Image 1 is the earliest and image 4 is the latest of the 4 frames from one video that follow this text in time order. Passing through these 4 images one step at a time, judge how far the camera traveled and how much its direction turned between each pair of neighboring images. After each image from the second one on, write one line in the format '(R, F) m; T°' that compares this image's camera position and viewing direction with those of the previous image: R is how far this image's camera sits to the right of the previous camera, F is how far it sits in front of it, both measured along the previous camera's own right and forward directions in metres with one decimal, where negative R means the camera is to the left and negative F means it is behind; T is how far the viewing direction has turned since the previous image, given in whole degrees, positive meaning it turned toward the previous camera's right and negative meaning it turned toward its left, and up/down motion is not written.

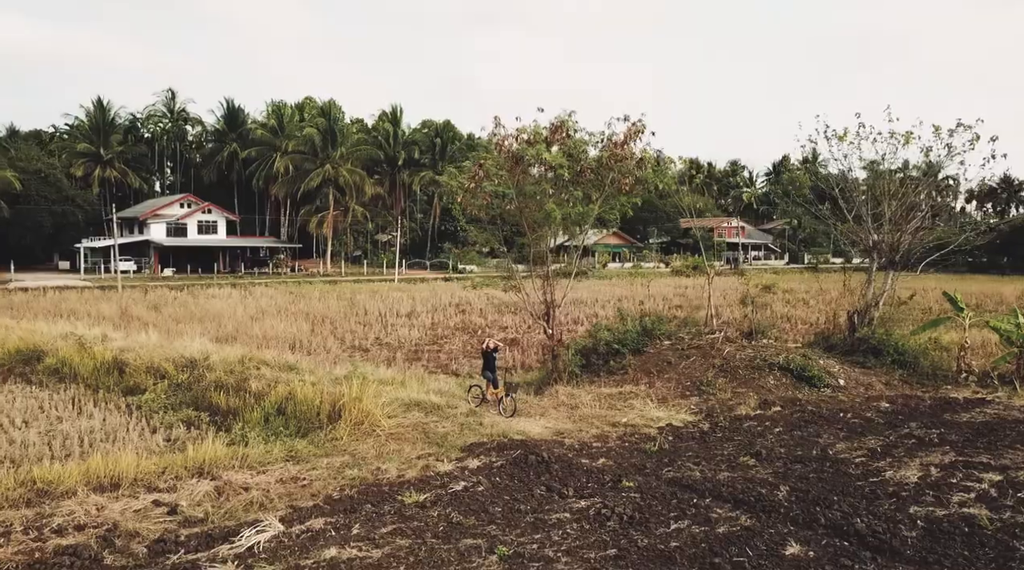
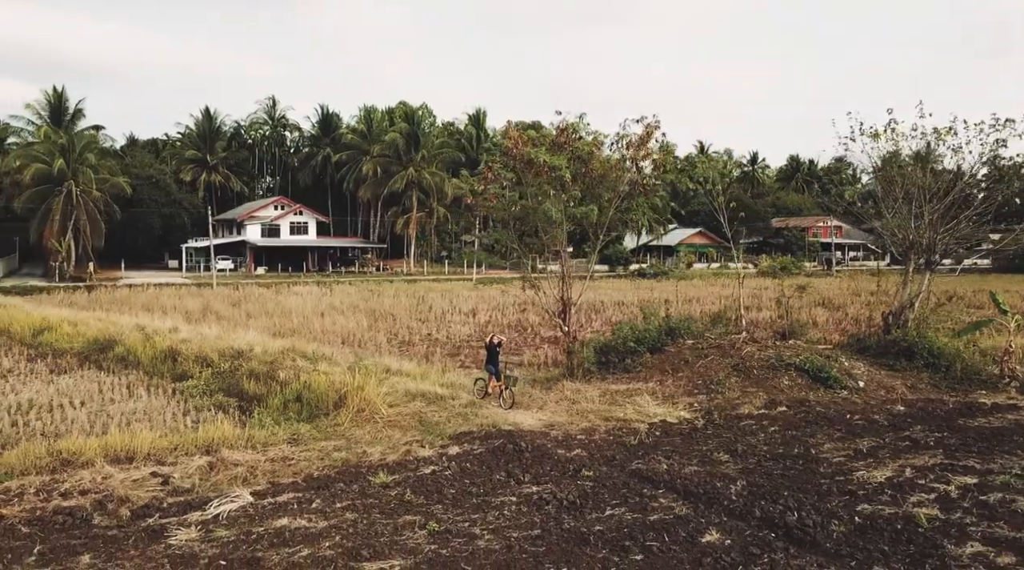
(+1.3, -0.3) m; -7°
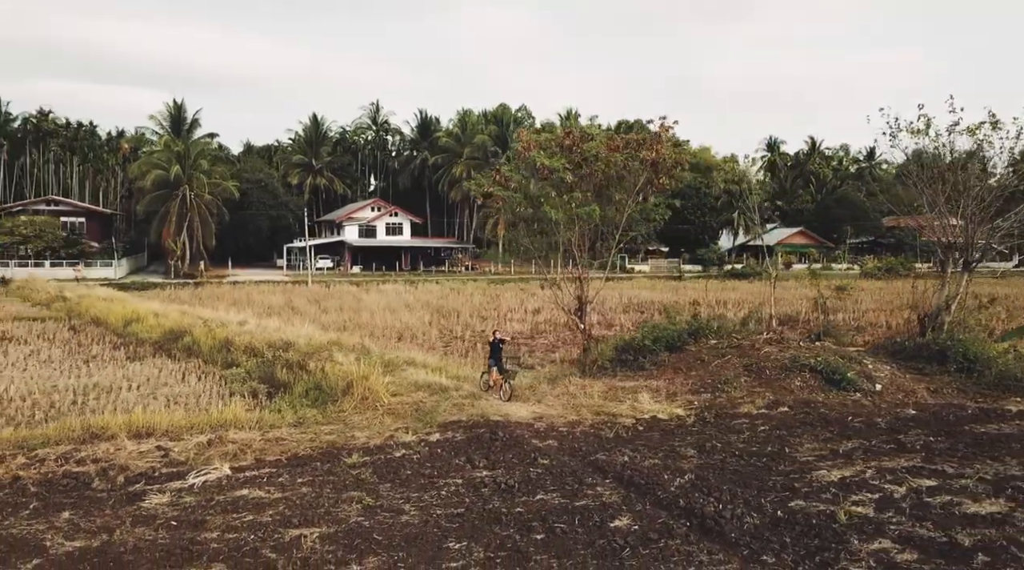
(+1.5, -0.3) m; -8°
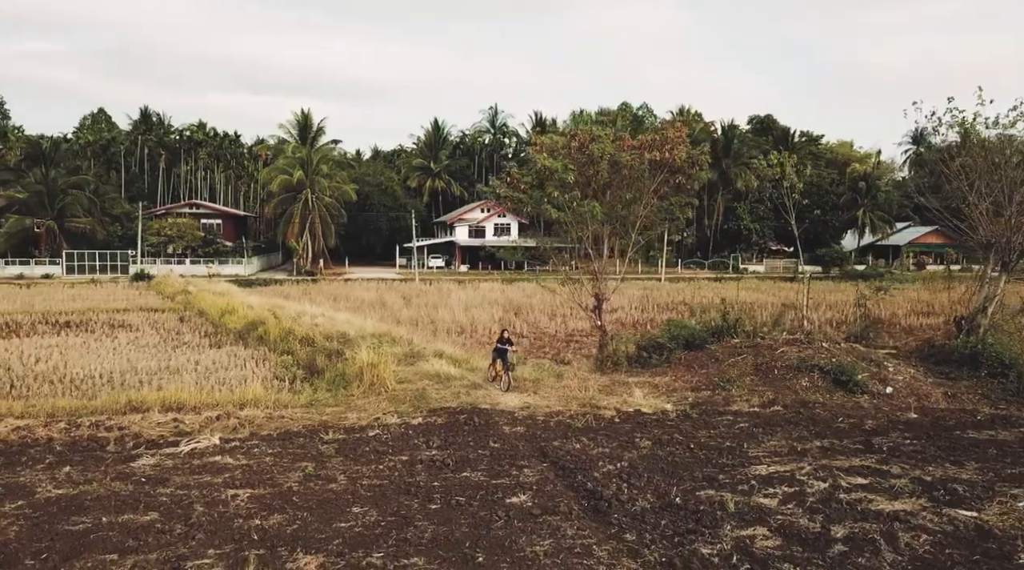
(+1.9, -0.4) m; -10°
